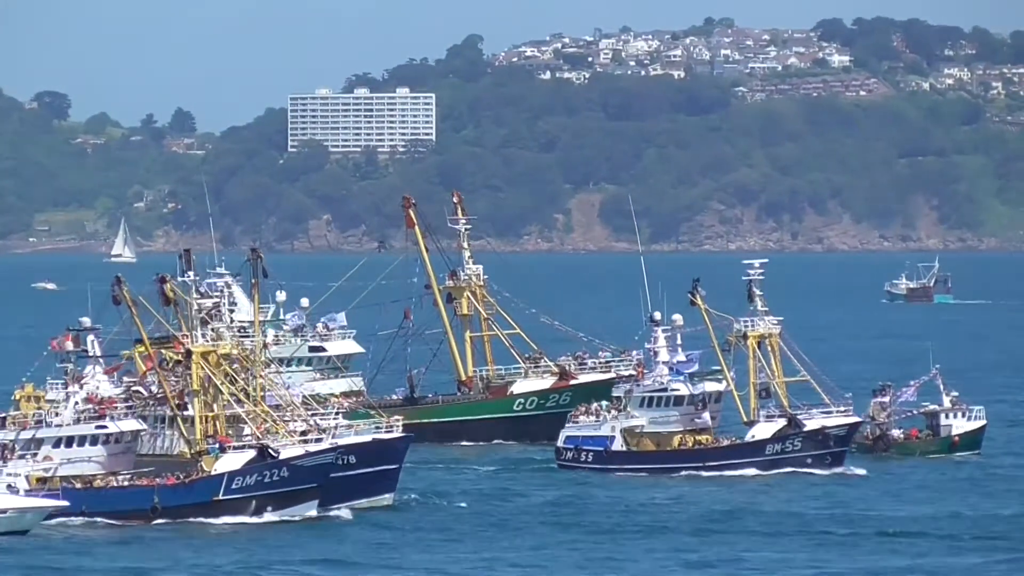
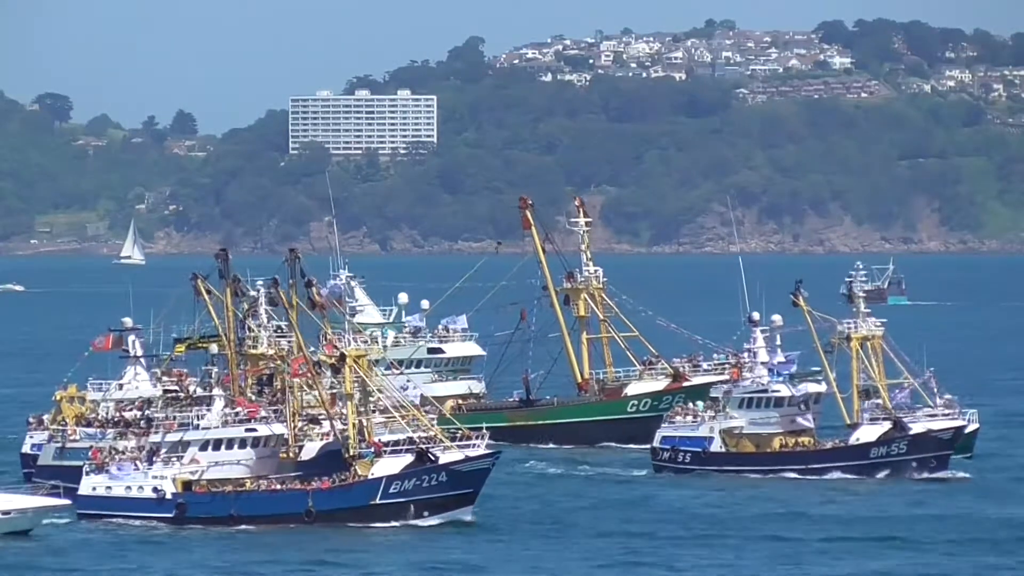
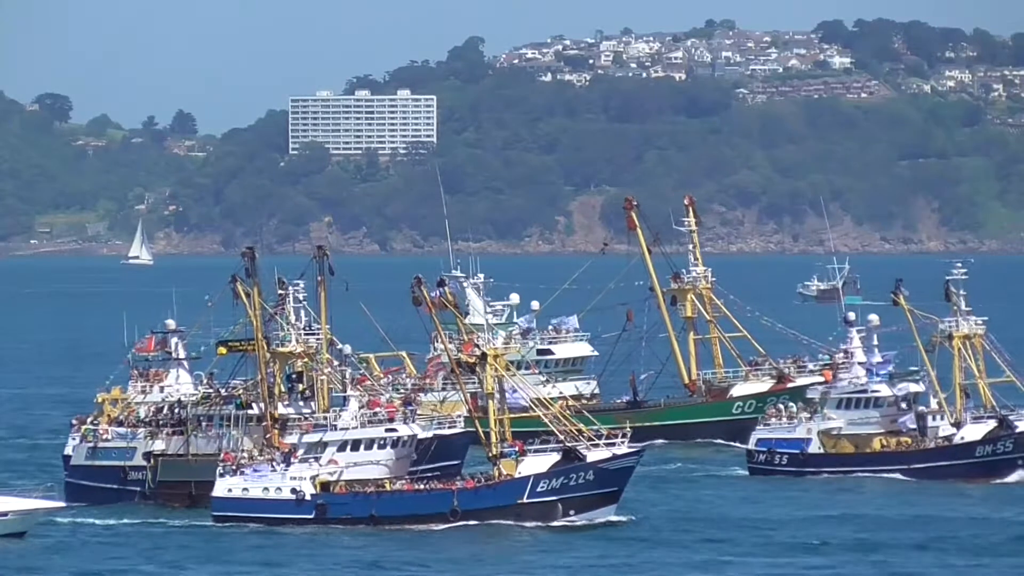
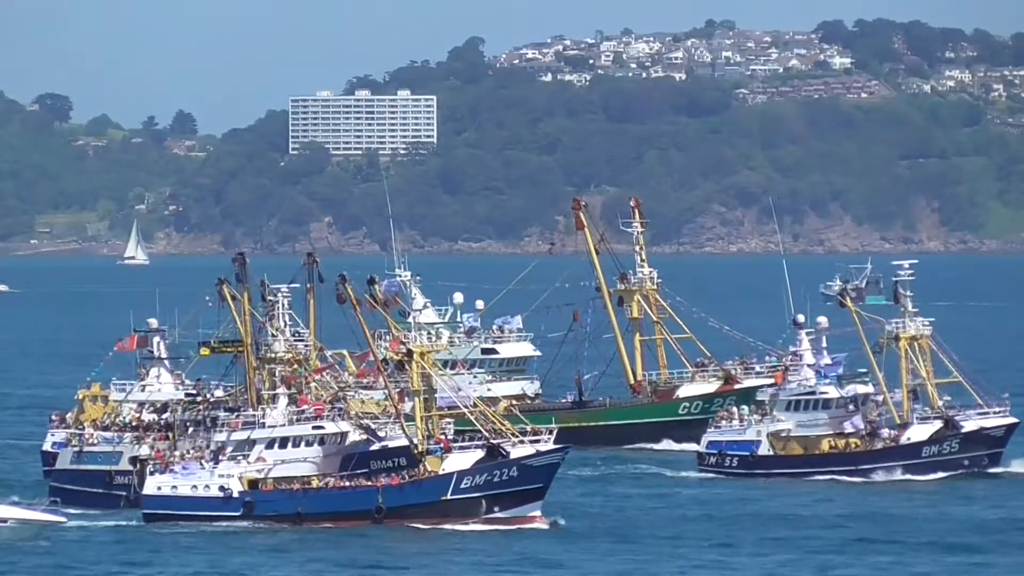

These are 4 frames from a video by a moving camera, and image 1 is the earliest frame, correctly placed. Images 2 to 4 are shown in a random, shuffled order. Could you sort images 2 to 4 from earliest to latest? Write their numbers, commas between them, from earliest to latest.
2, 4, 3
